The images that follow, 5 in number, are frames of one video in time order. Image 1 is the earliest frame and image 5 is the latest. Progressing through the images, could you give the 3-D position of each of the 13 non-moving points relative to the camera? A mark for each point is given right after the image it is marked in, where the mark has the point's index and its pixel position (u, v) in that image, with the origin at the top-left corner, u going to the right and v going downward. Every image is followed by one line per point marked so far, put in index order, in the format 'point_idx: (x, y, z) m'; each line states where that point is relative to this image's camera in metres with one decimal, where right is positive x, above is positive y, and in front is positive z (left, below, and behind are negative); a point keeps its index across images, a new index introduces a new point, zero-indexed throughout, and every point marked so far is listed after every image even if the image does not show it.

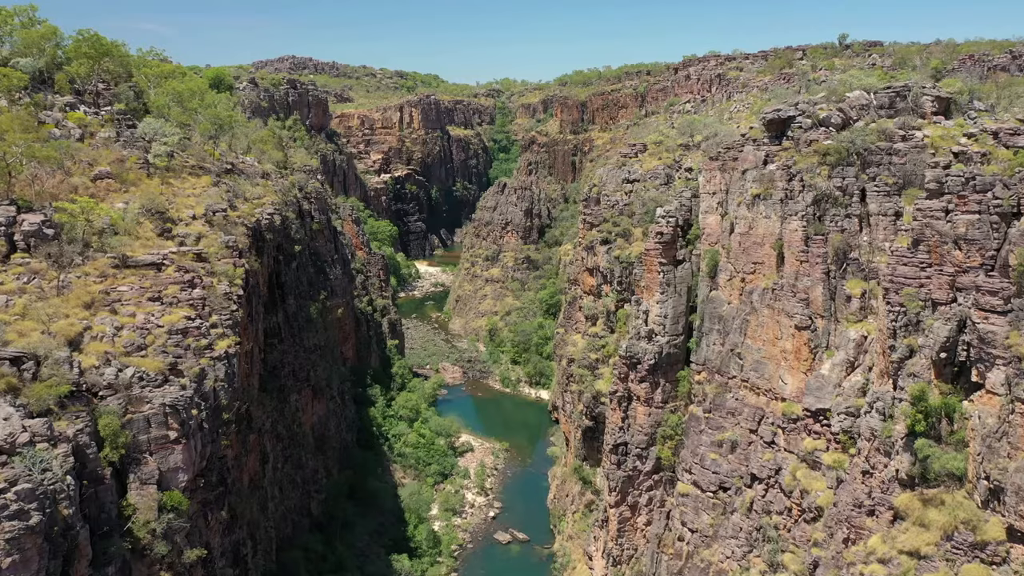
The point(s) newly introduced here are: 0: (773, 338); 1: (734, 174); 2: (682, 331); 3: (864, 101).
0: (+6.4, -1.2, +16.3) m
1: (+6.0, +3.1, +18.2) m
2: (+4.9, -1.3, +19.2) m
3: (+8.8, +4.7, +16.6) m
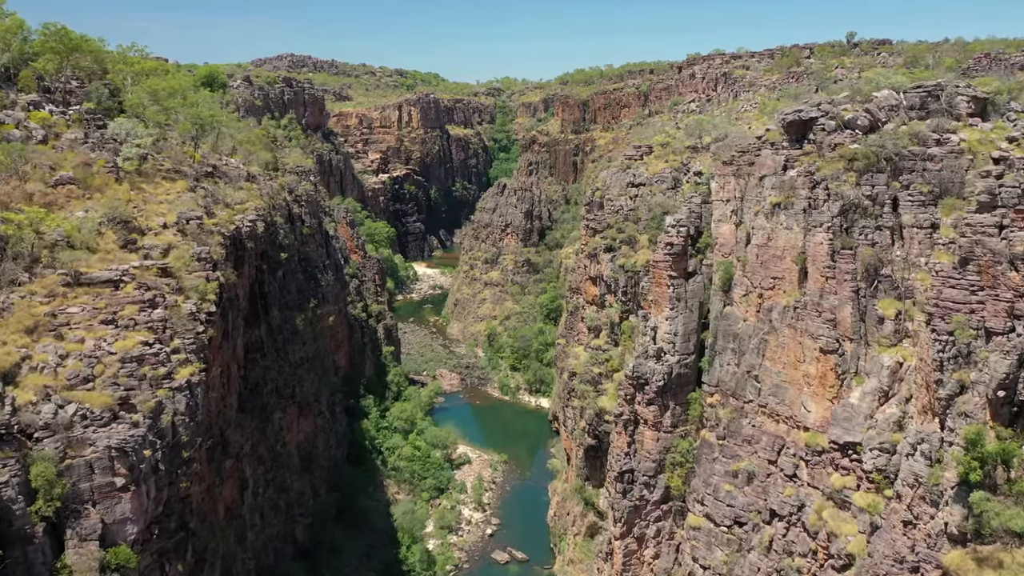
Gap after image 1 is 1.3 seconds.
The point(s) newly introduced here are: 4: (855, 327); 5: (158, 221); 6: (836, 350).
0: (+6.3, -1.6, +14.9) m
1: (+6.0, +2.7, +16.7) m
2: (+4.8, -1.7, +17.8) m
3: (+8.7, +4.3, +15.2) m
4: (+7.2, -0.8, +13.9) m
5: (-8.7, +1.6, +16.4) m
6: (+6.9, -1.3, +14.1) m
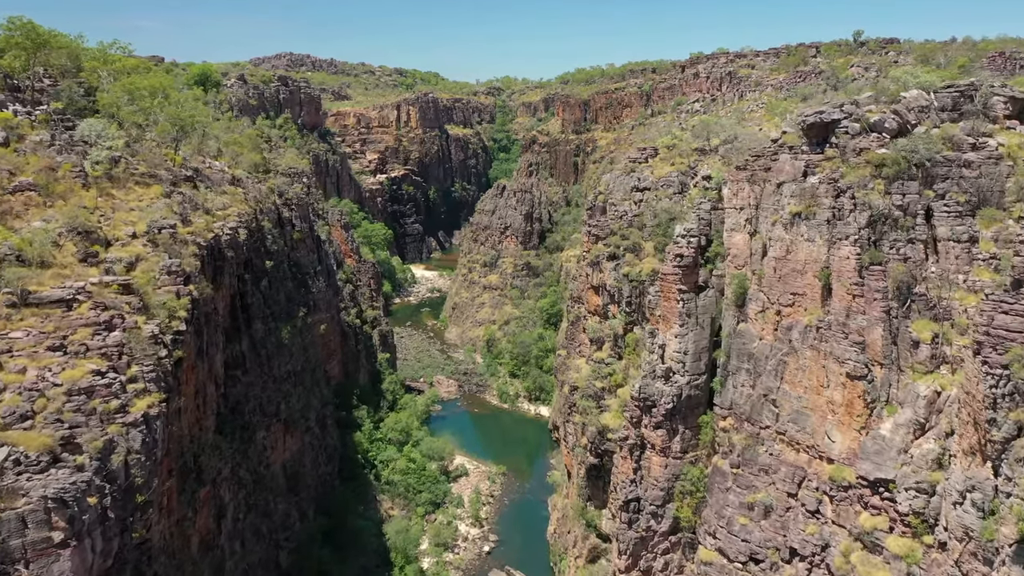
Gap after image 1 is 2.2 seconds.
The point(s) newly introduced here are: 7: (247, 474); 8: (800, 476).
0: (+6.3, -2.0, +13.6) m
1: (+5.9, +2.3, +15.5) m
2: (+4.8, -2.0, +16.5) m
3: (+8.7, +3.9, +13.9) m
4: (+7.1, -1.2, +12.6) m
5: (-8.8, +1.3, +15.2) m
6: (+6.8, -1.7, +12.8) m
7: (-7.6, -5.3, +19.0) m
8: (+6.0, -3.9, +13.9) m
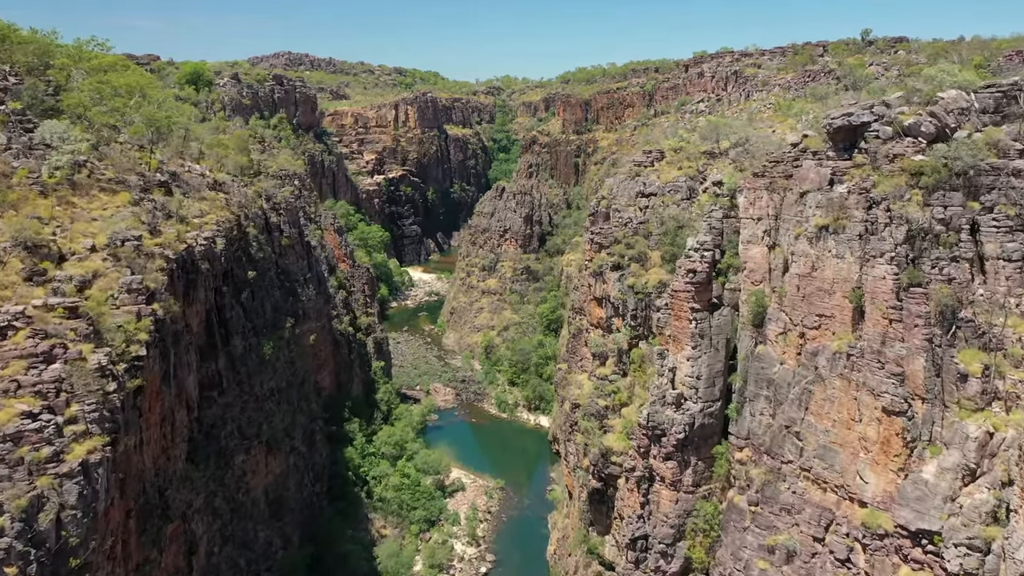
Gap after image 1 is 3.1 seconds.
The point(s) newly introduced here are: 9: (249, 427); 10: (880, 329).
0: (+6.2, -2.4, +12.3) m
1: (+5.8, +1.9, +14.1) m
2: (+4.7, -2.4, +15.1) m
3: (+8.6, +3.5, +12.5) m
4: (+7.0, -1.6, +11.2) m
5: (-8.9, +0.9, +13.8) m
6: (+6.7, -2.1, +11.4) m
7: (-7.7, -5.7, +17.7) m
8: (+5.9, -4.3, +12.5) m
9: (-7.7, -4.1, +19.5) m
10: (+6.5, -0.7, +11.8) m
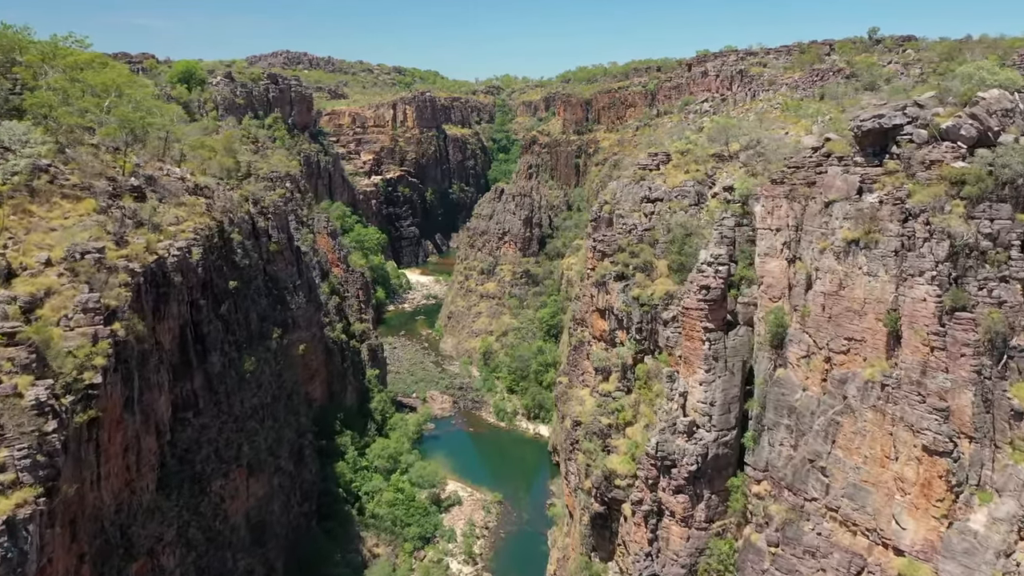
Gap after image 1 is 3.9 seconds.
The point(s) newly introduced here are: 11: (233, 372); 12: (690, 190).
0: (+6.1, -2.8, +11.0) m
1: (+5.8, +1.6, +12.8) m
2: (+4.6, -2.8, +13.9) m
3: (+8.5, +3.1, +11.3) m
4: (+6.9, -2.0, +10.0) m
5: (-8.9, +0.6, +12.5) m
6: (+6.6, -2.5, +10.2) m
7: (-7.7, -6.0, +16.4) m
8: (+5.8, -4.7, +11.2) m
9: (-7.8, -4.4, +18.3) m
10: (+6.4, -1.1, +10.5) m
11: (-8.1, -2.5, +19.4) m
12: (+5.3, +2.9, +19.5) m
